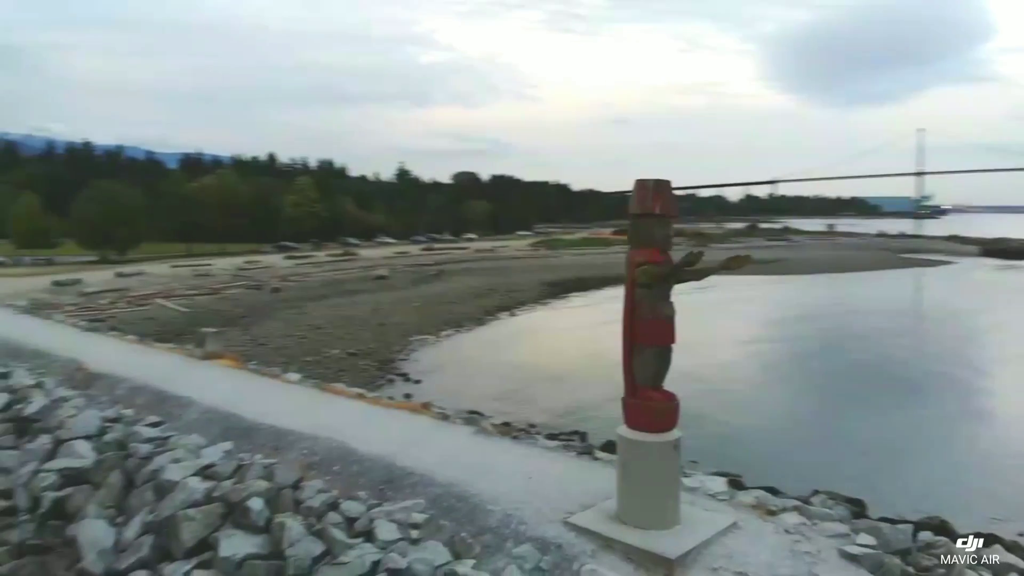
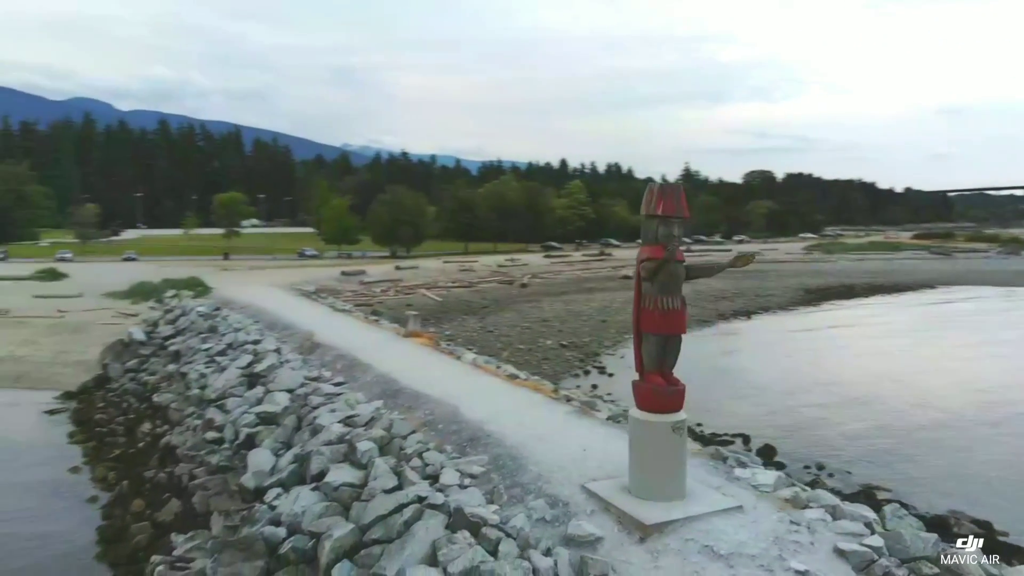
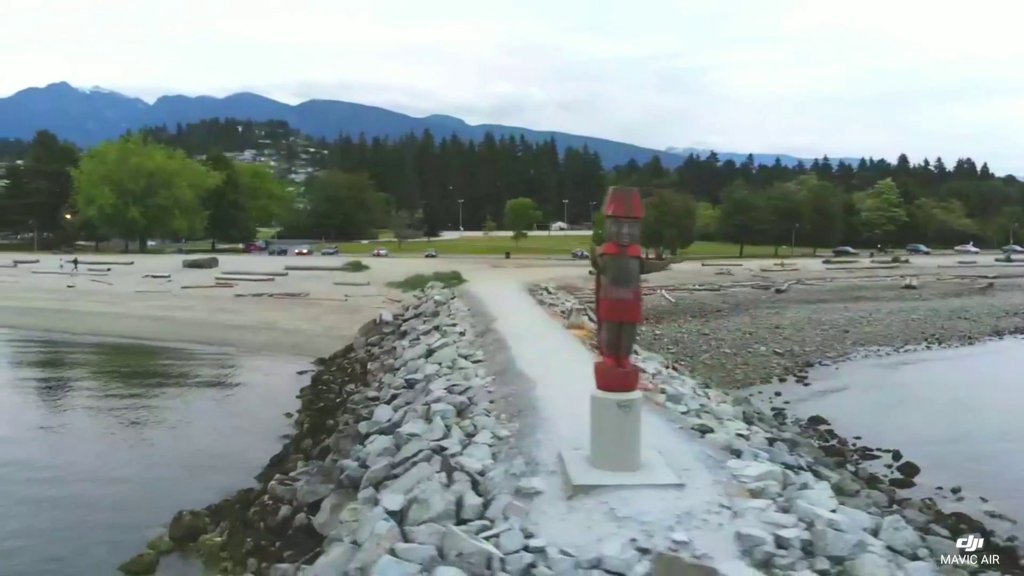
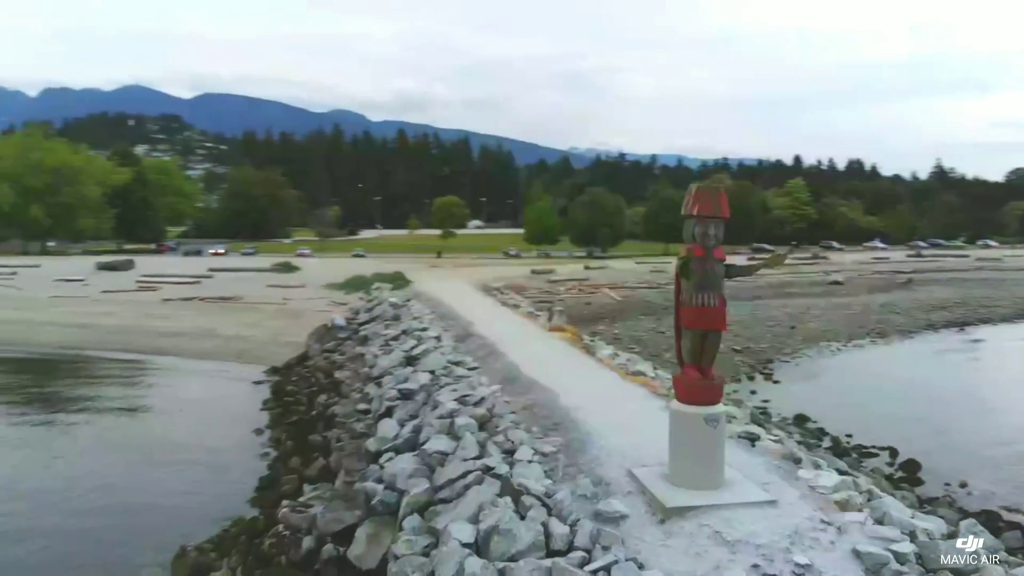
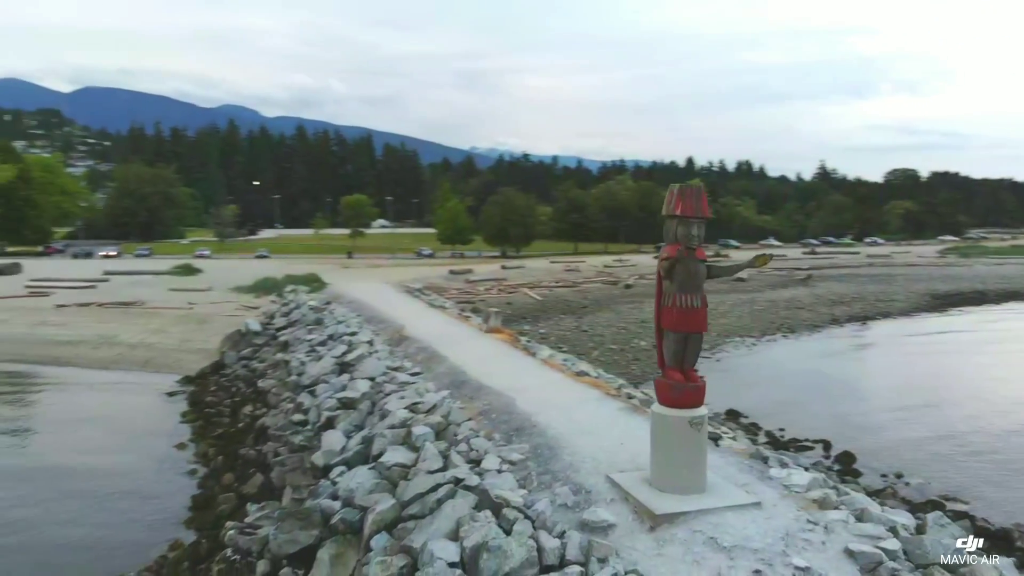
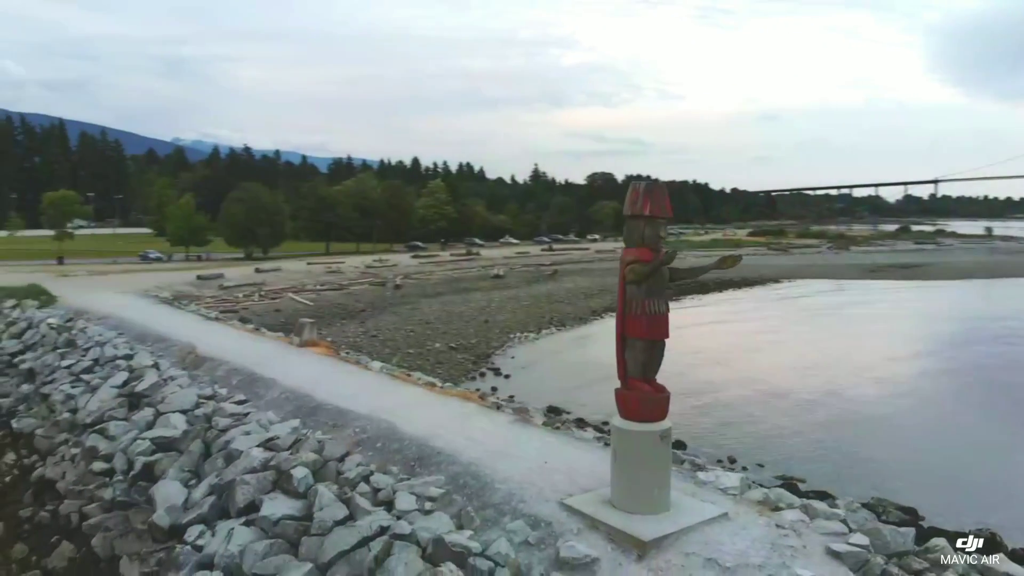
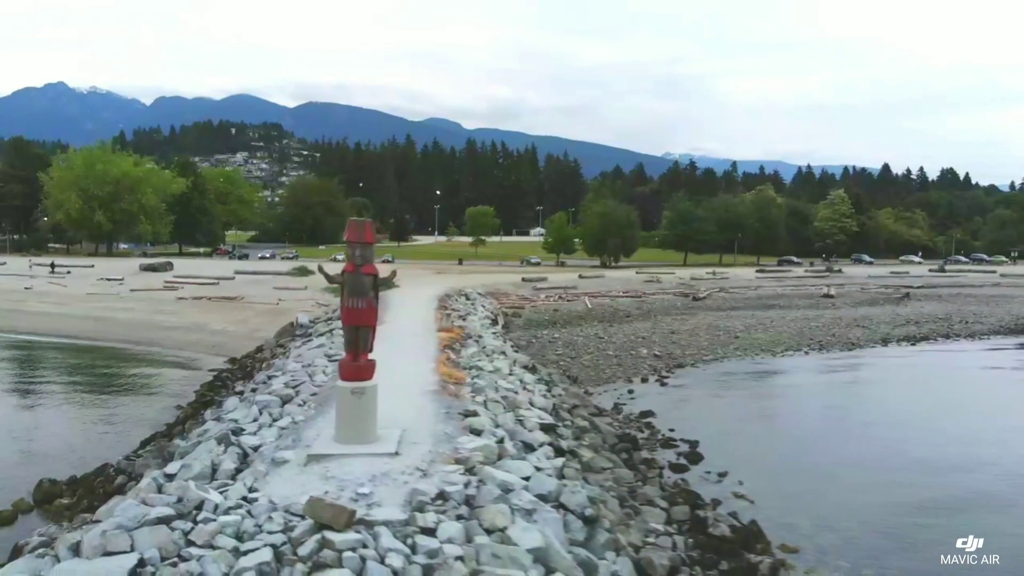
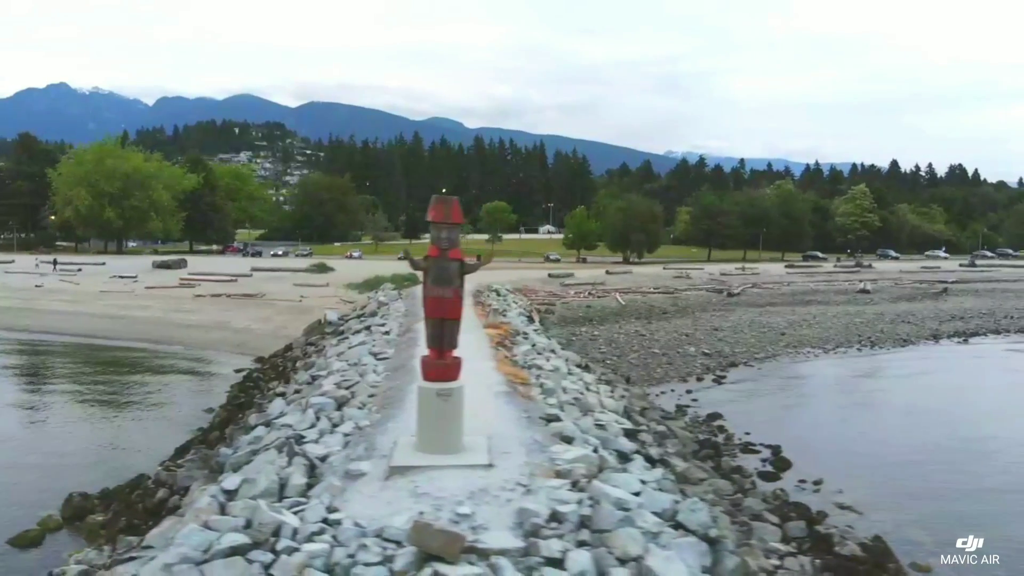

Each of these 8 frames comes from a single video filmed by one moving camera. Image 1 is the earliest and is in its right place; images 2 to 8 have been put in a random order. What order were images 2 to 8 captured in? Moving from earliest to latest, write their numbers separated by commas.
6, 2, 5, 4, 3, 8, 7
